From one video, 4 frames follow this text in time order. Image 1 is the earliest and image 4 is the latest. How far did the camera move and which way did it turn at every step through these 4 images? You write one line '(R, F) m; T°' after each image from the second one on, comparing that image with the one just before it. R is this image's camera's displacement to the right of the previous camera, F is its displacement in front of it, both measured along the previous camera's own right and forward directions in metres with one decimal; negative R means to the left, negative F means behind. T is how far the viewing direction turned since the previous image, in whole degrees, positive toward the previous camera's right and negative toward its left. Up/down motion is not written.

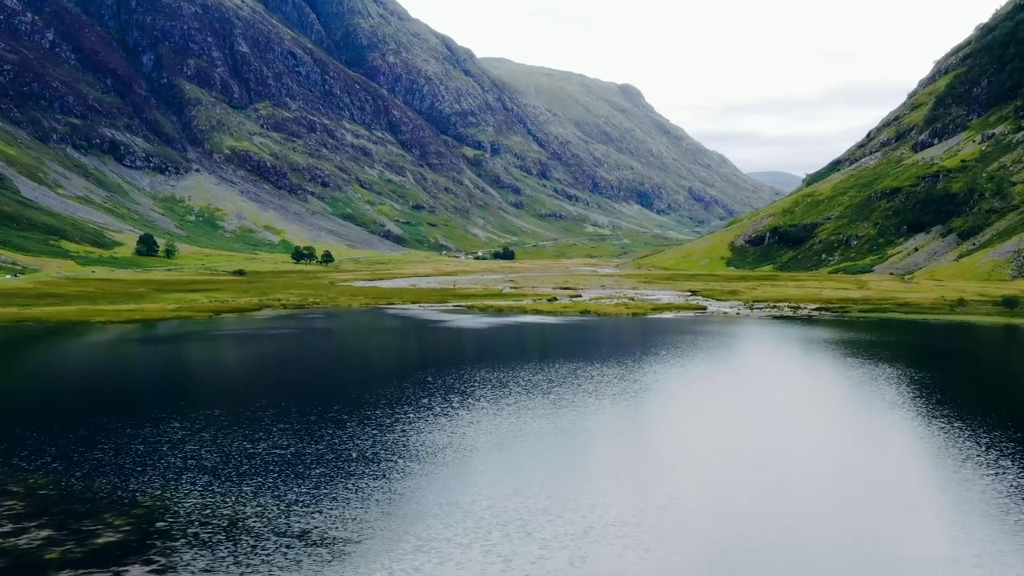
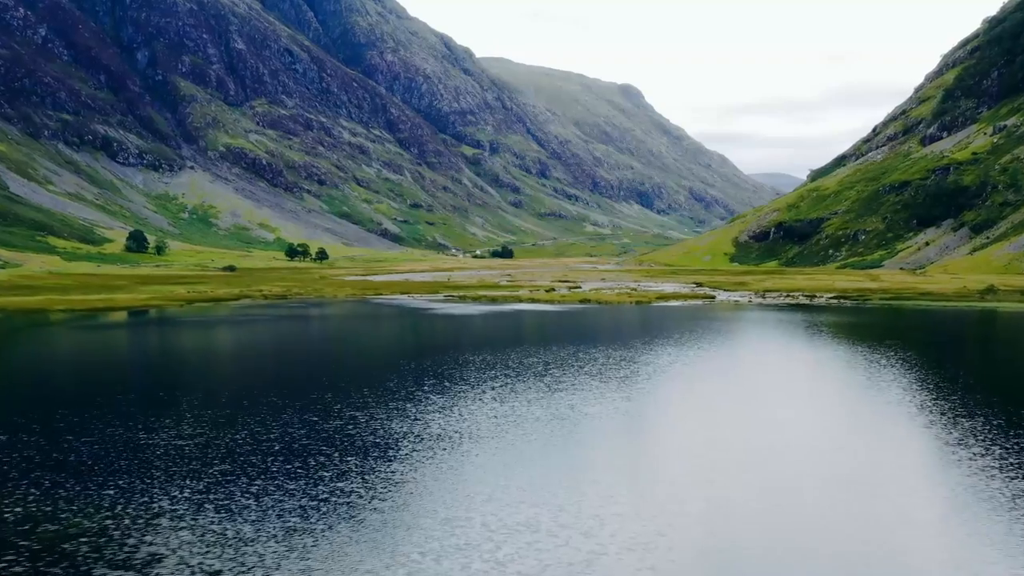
(+0.6, +6.1) m; 0°
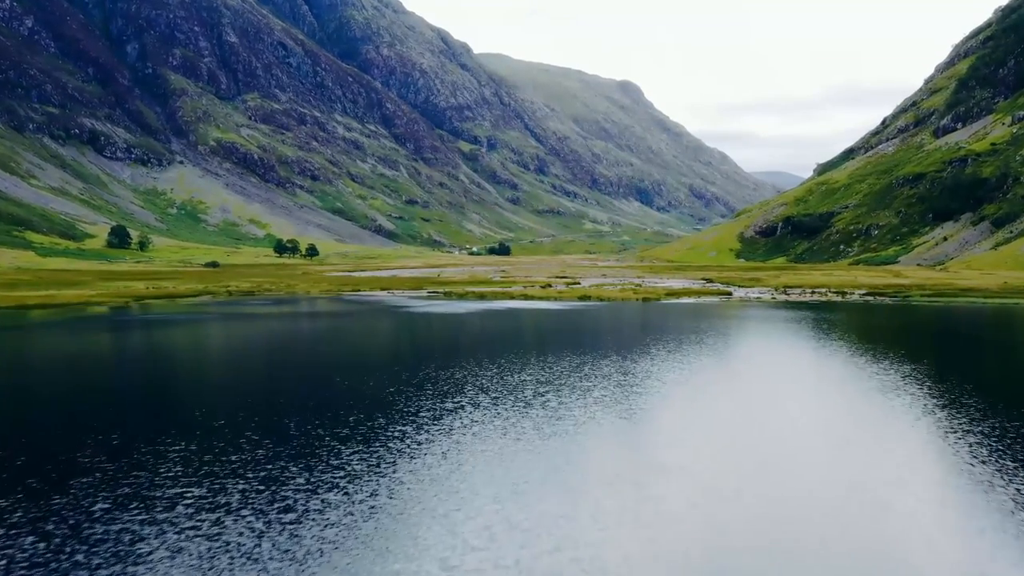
(+0.8, +9.5) m; 0°
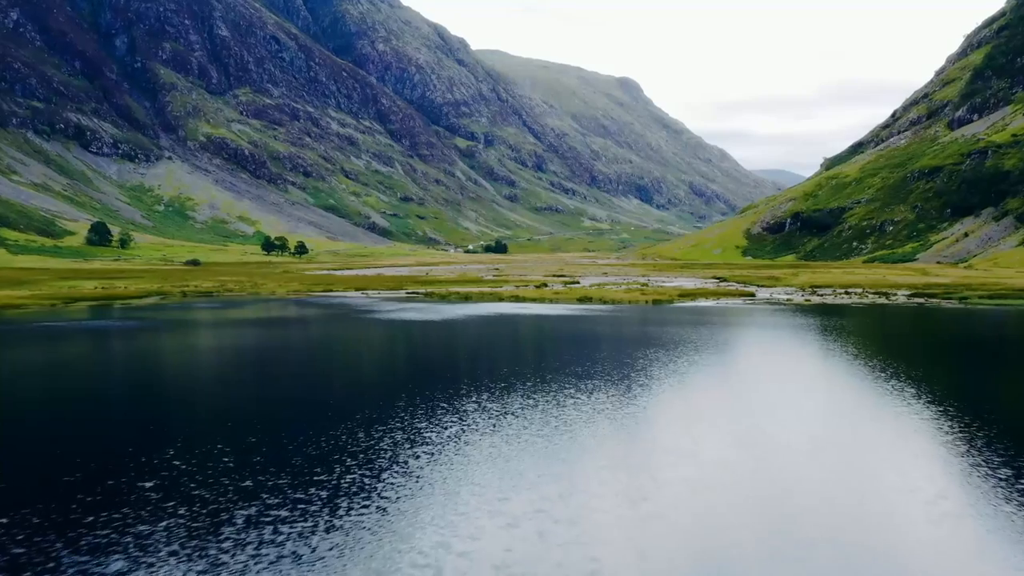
(+0.8, +9.7) m; 0°
